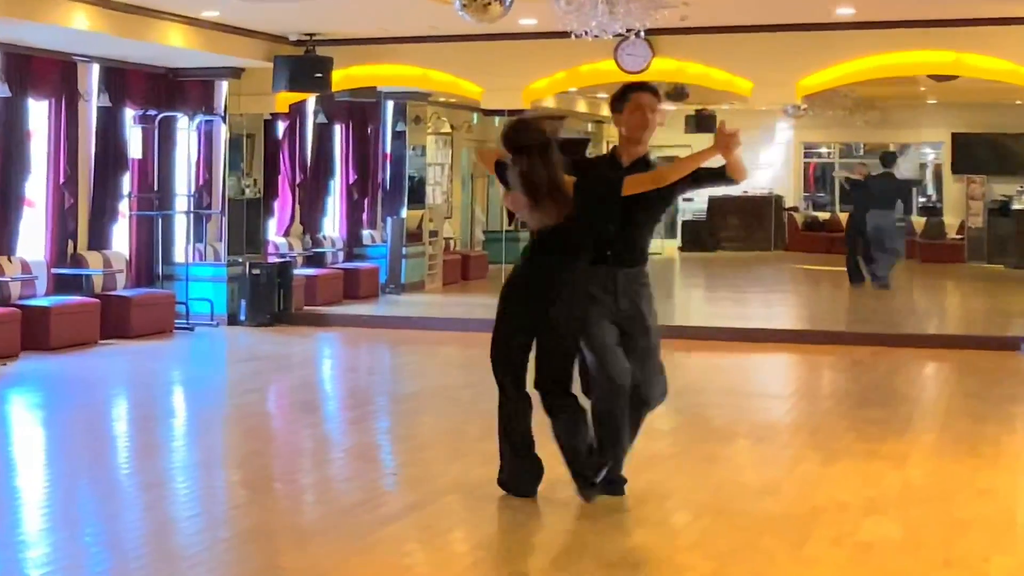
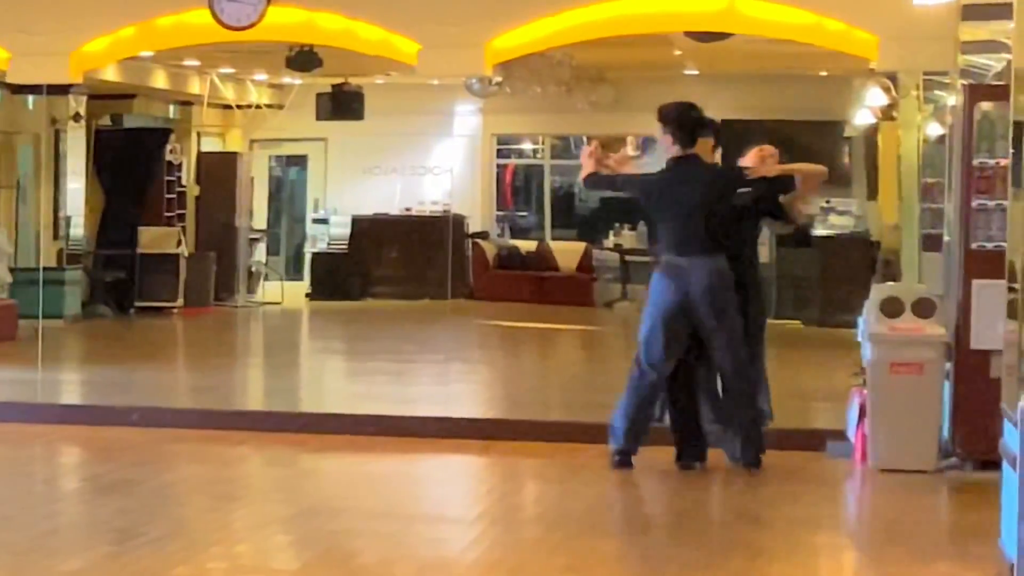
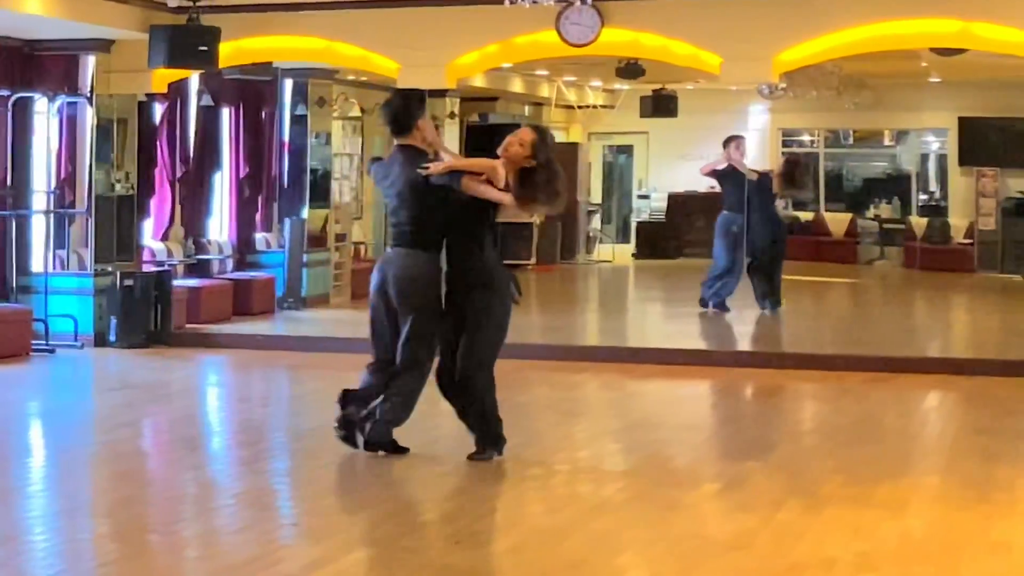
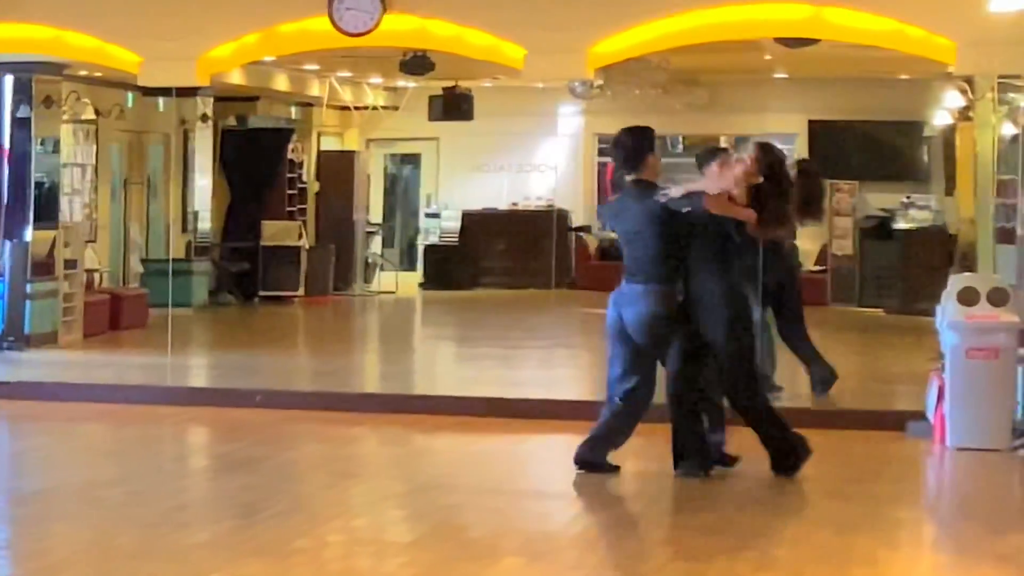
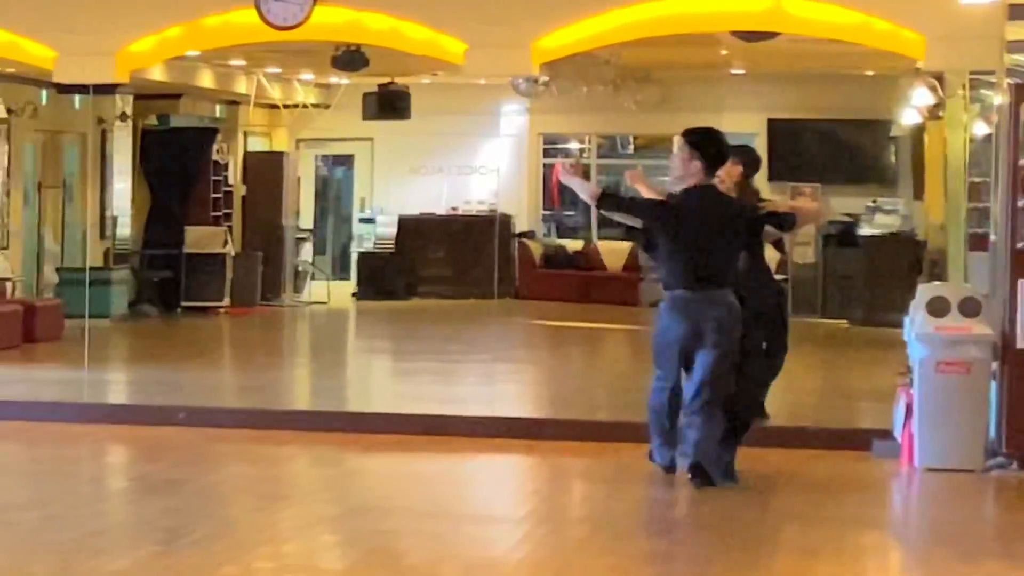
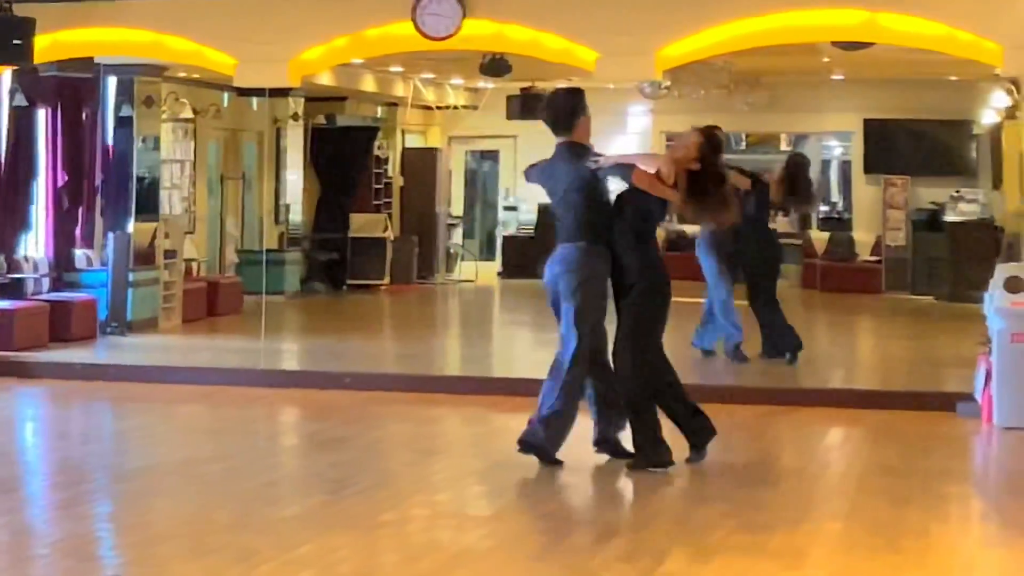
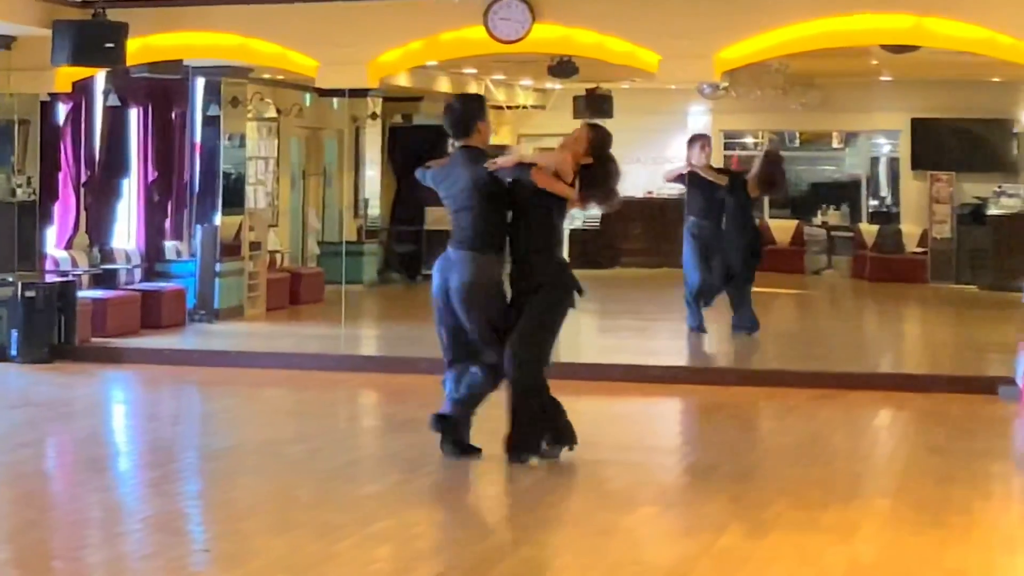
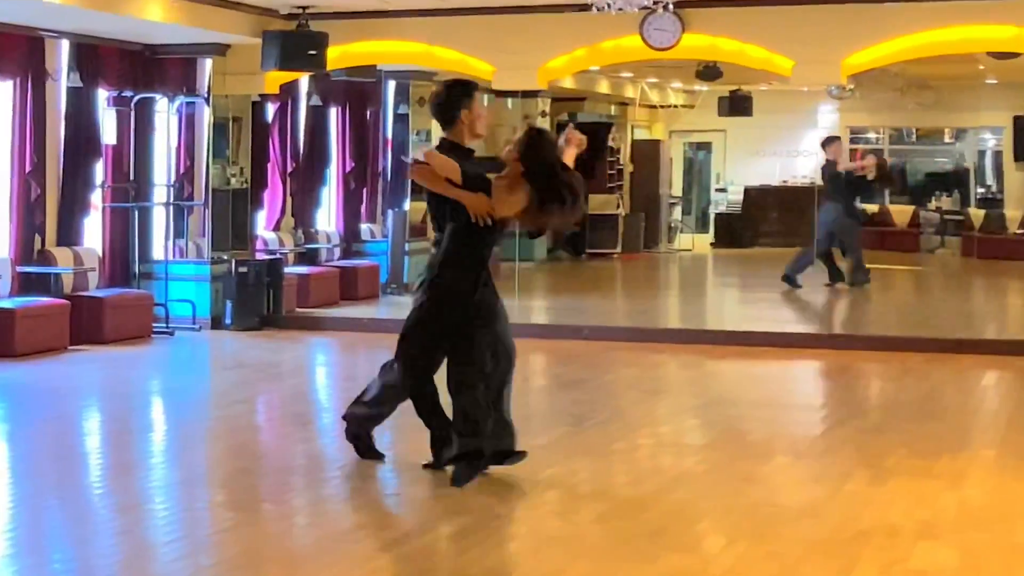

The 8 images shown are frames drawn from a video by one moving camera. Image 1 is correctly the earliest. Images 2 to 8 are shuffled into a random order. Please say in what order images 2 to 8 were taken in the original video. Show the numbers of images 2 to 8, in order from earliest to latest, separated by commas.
8, 3, 7, 6, 4, 2, 5
